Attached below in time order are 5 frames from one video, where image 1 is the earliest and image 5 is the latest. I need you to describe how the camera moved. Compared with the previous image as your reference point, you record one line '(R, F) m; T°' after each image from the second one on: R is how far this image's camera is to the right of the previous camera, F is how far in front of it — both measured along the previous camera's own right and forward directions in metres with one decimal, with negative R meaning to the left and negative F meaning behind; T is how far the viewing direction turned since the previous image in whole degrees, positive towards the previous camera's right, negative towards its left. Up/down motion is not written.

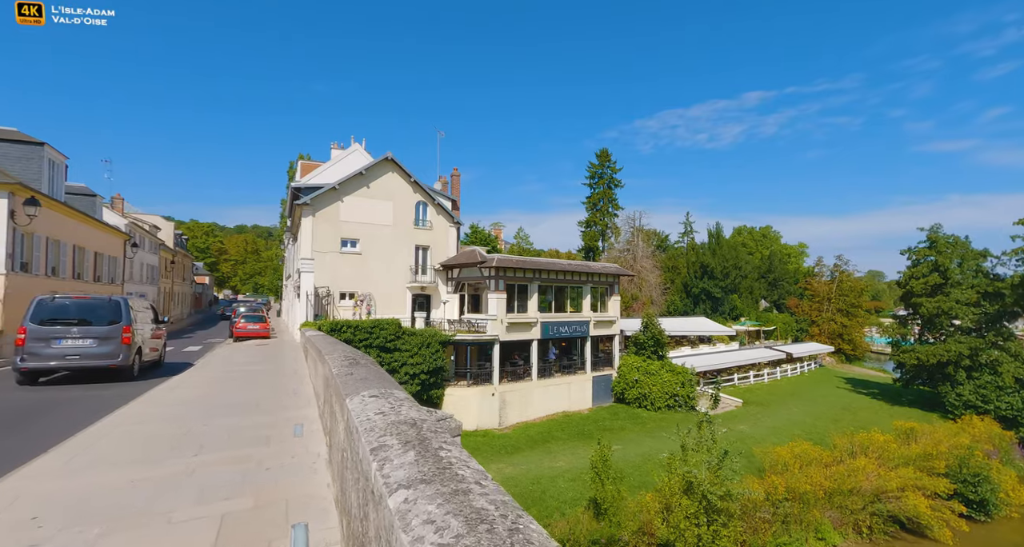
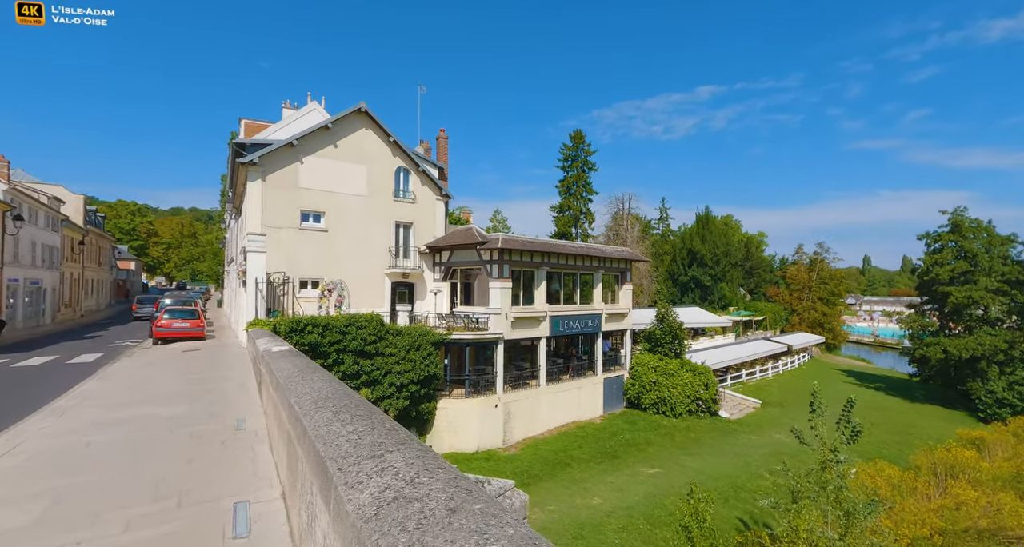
(-2.1, +4.4) m; +5°
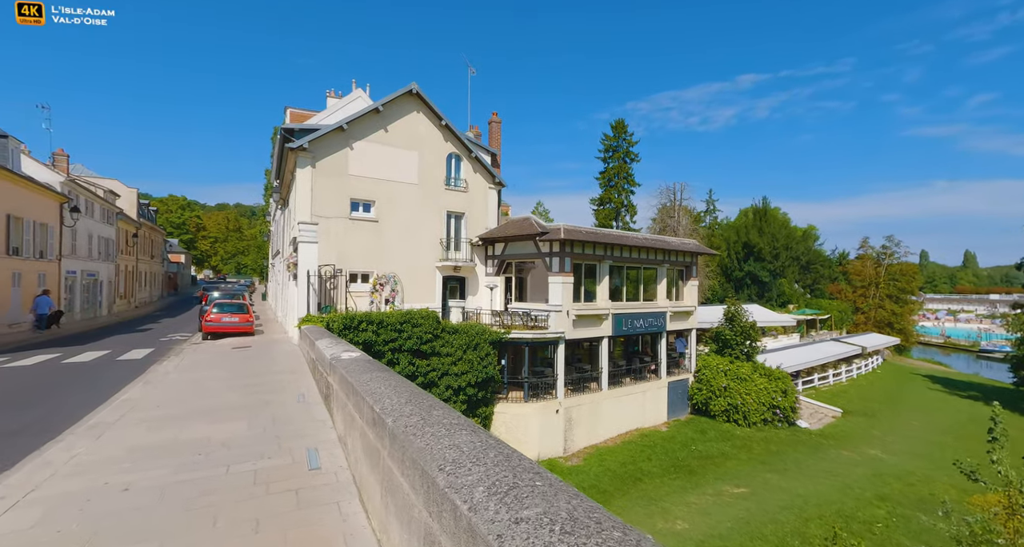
(-1.1, +1.4) m; -4°
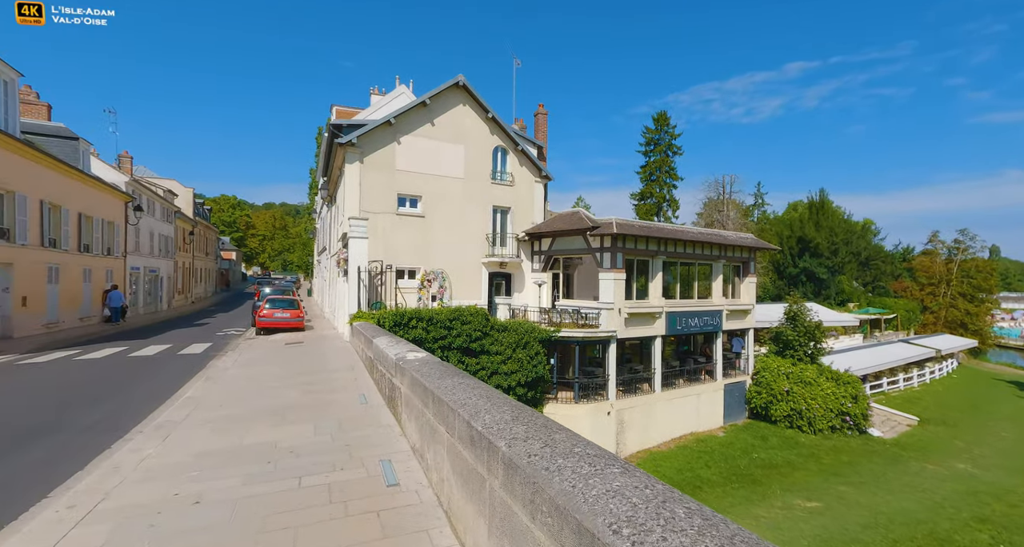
(-0.5, +0.5) m; -4°
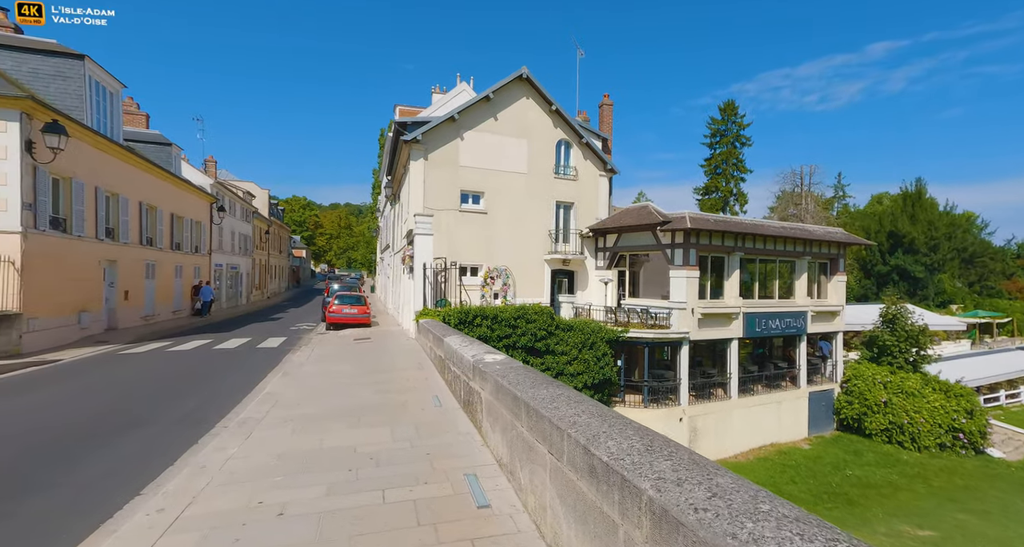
(-0.4, +0.4) m; -7°
